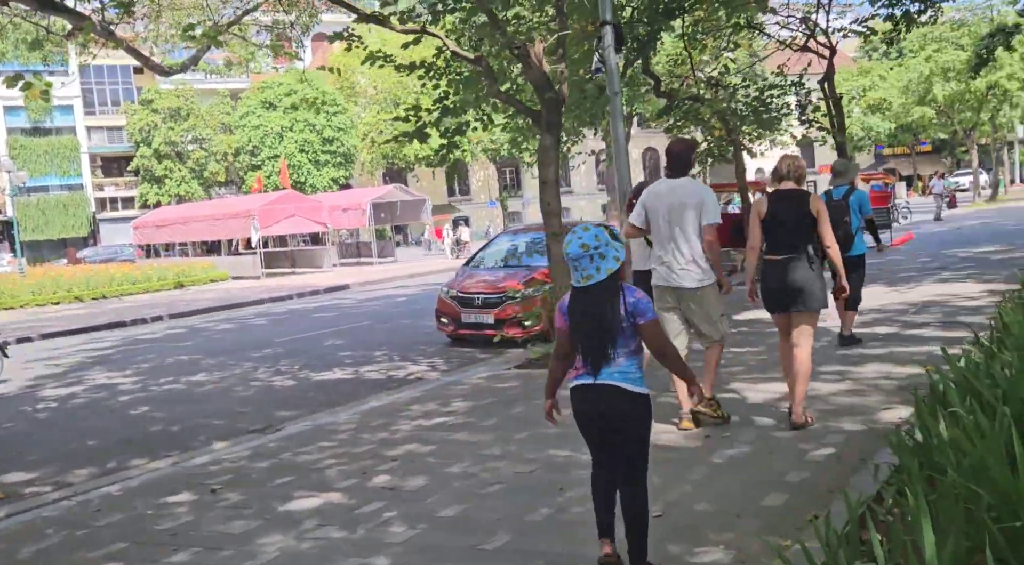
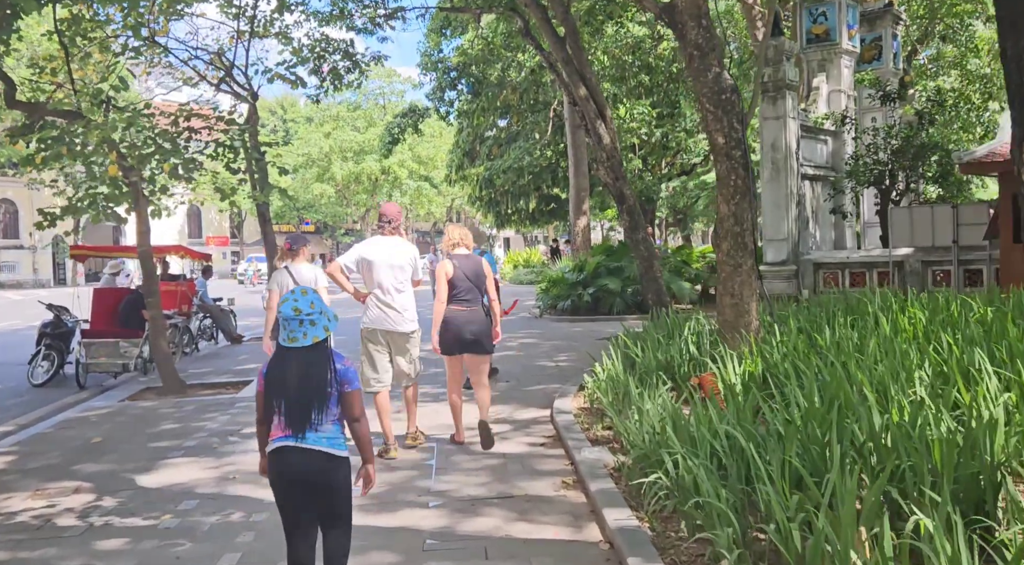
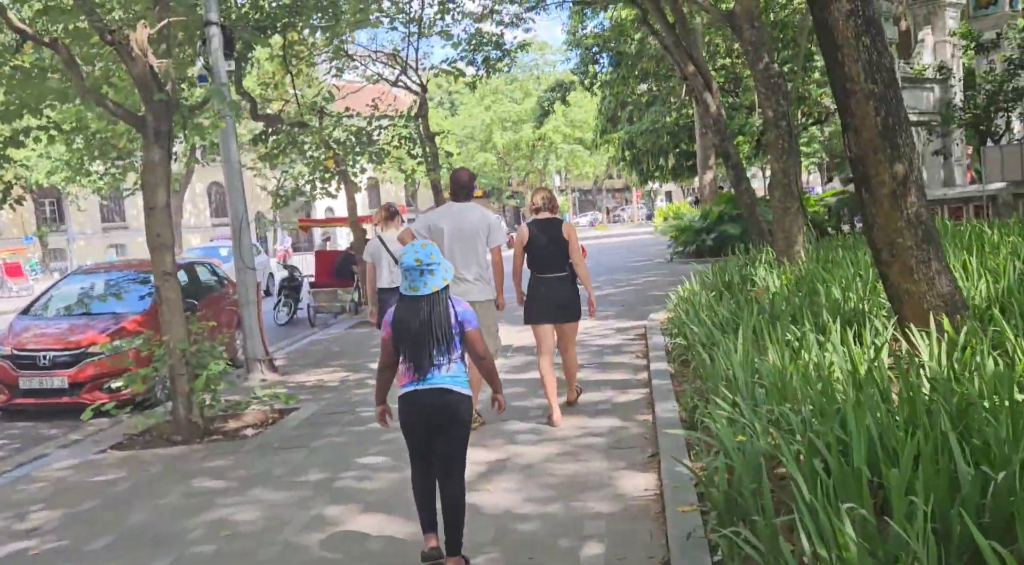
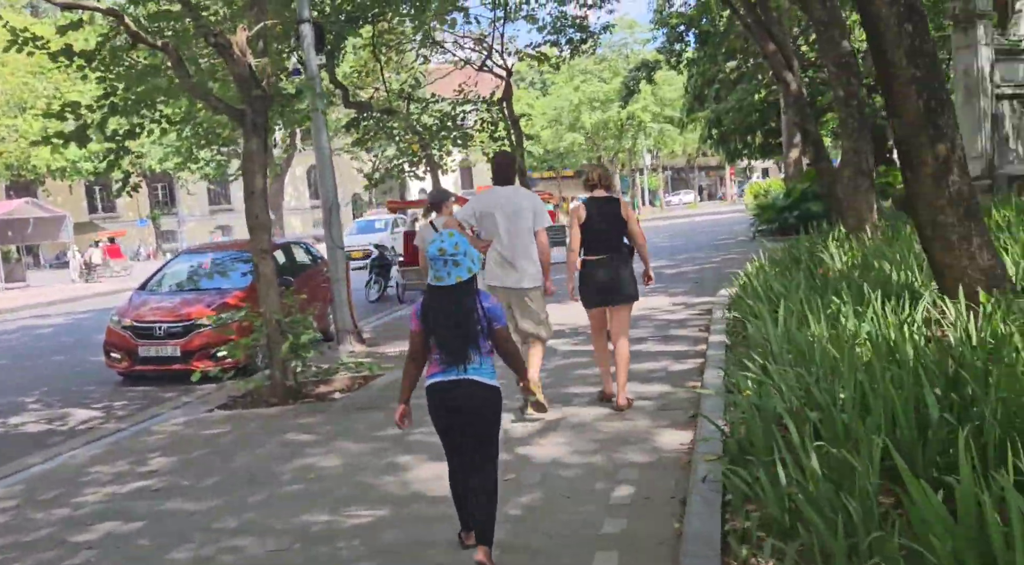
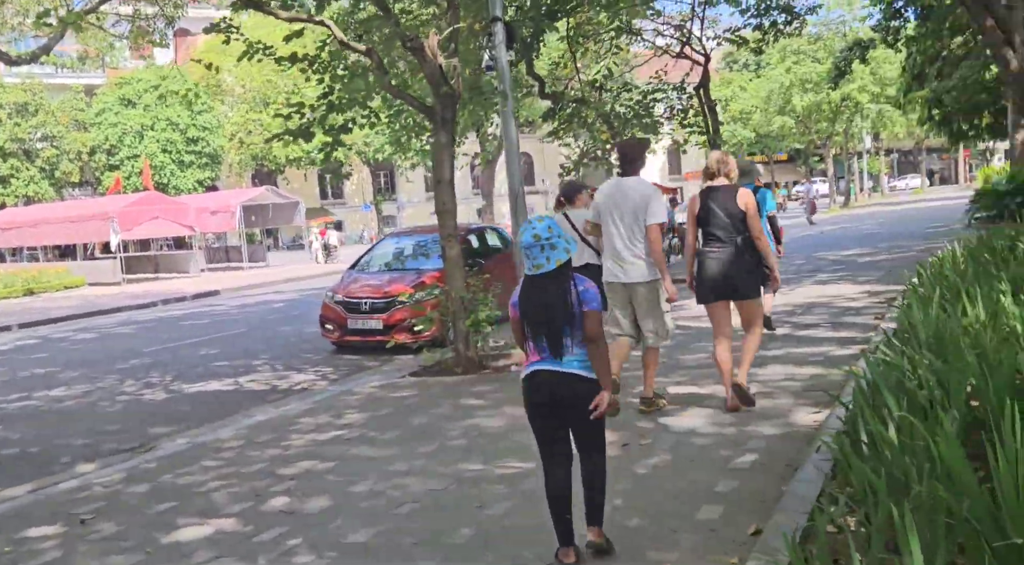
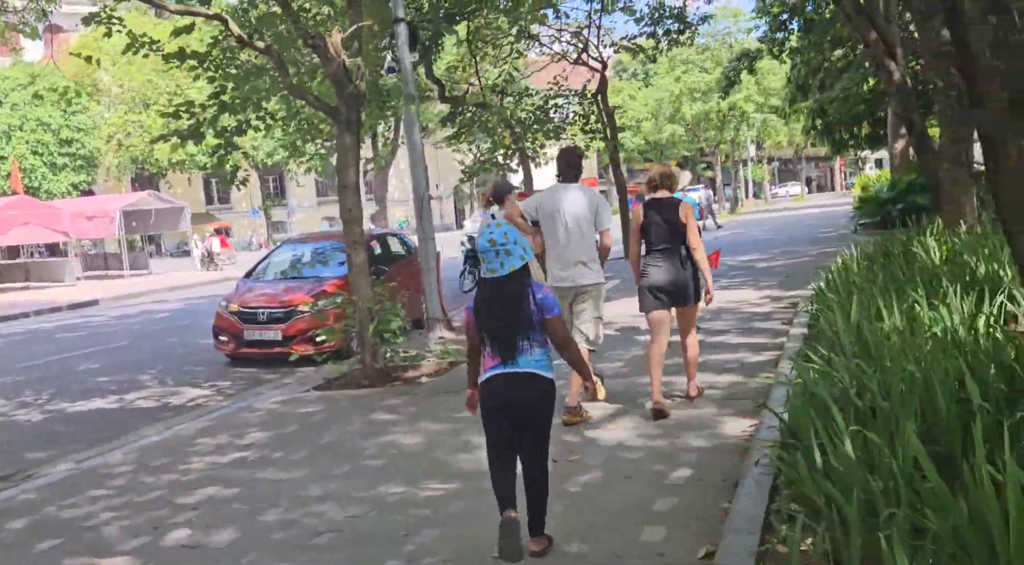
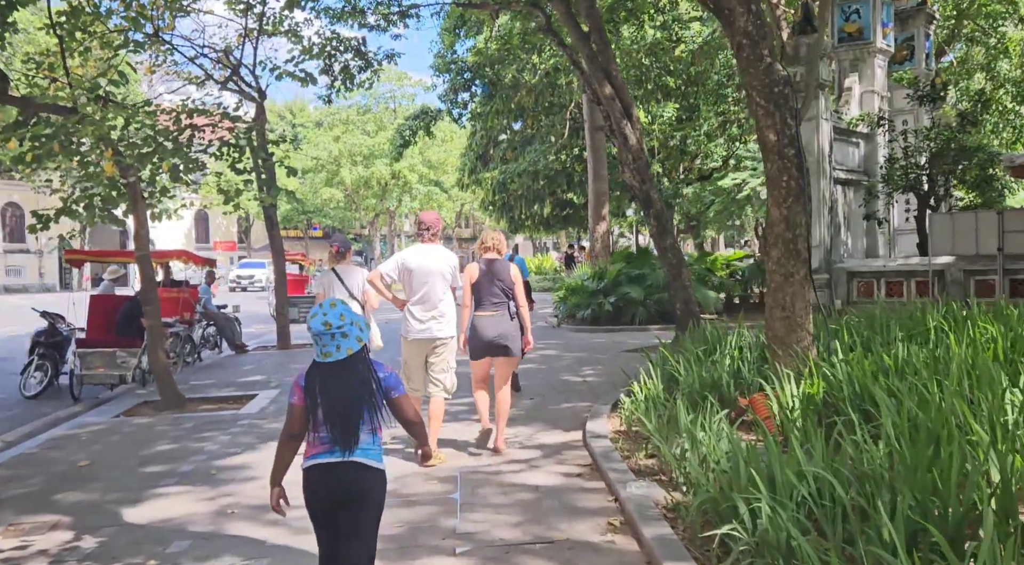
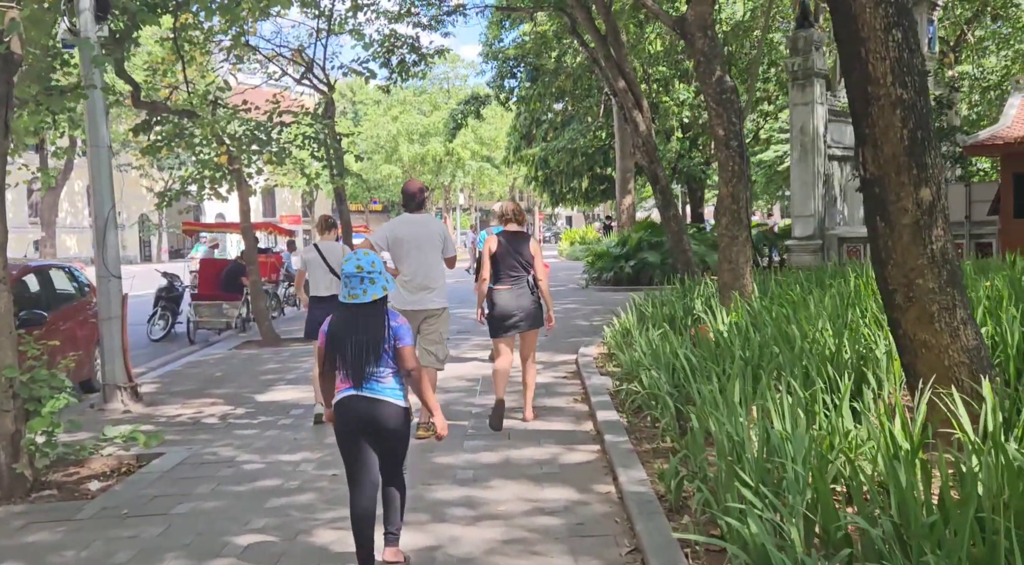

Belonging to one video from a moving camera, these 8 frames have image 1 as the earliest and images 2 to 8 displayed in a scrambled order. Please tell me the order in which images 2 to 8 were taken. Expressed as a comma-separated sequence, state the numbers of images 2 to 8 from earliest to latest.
5, 6, 4, 3, 8, 2, 7
